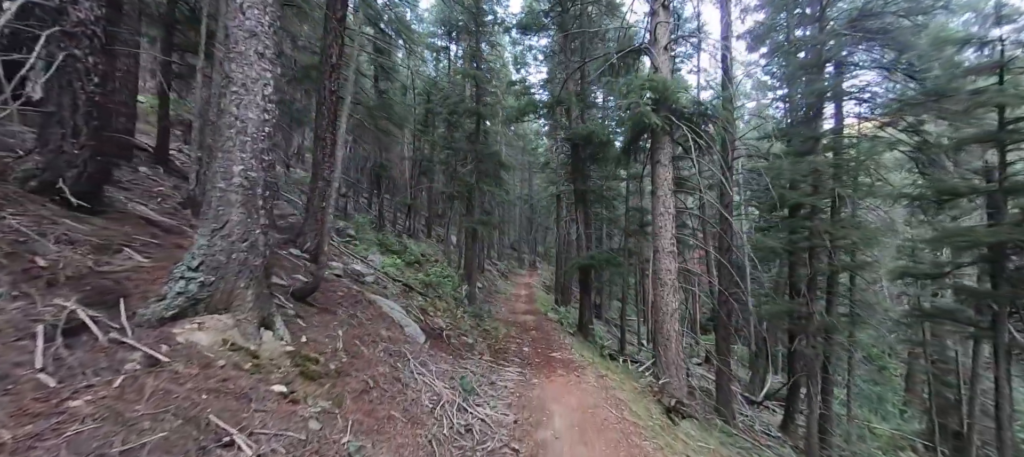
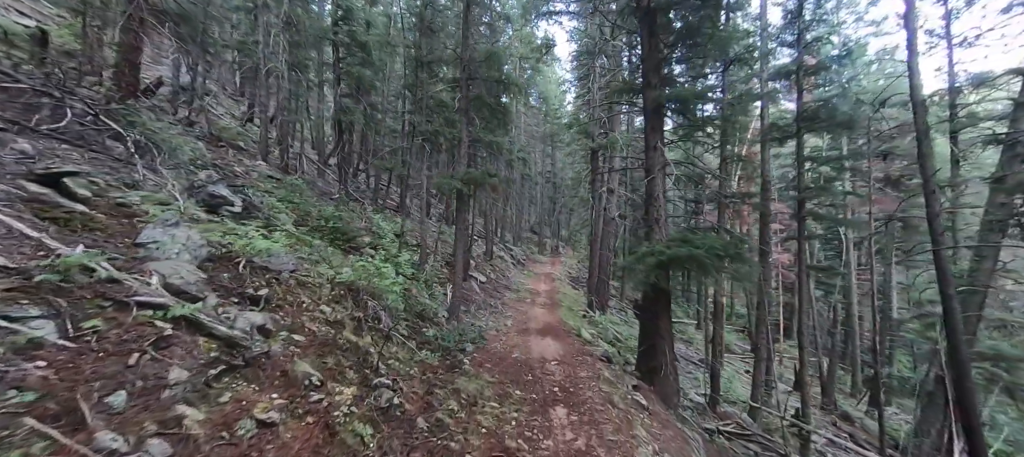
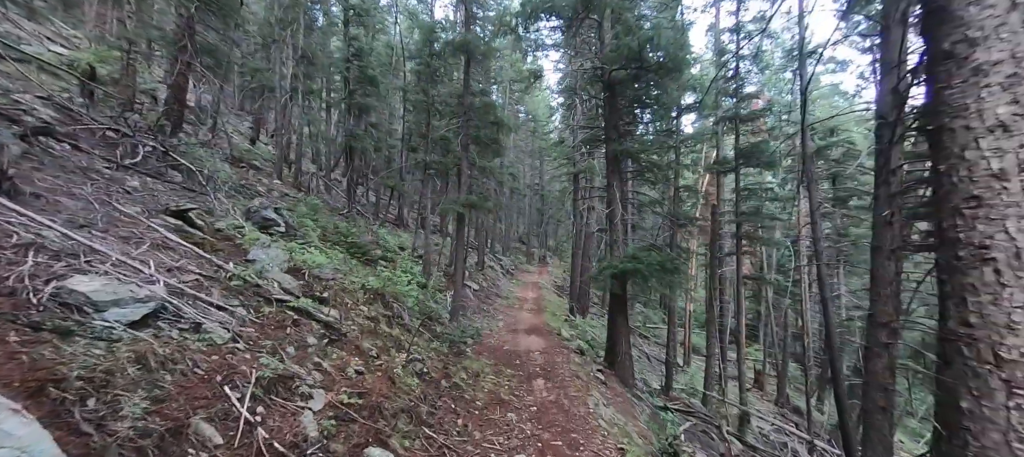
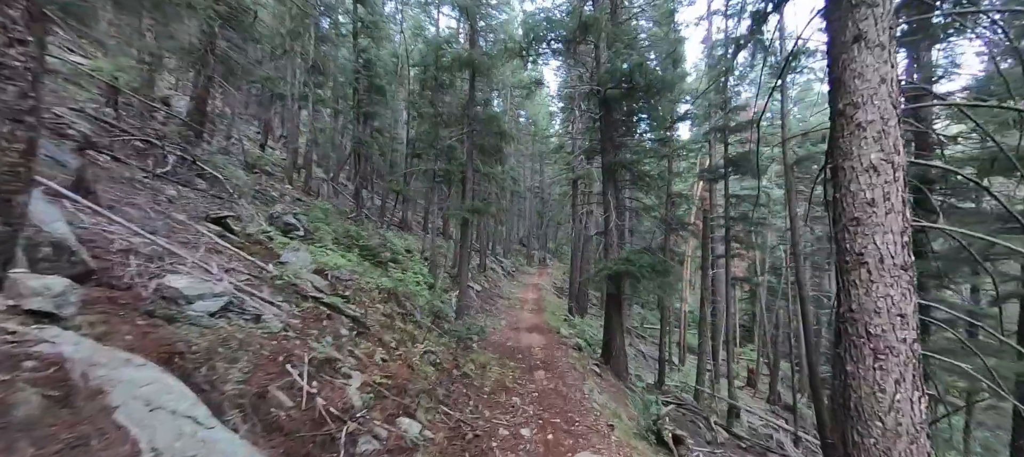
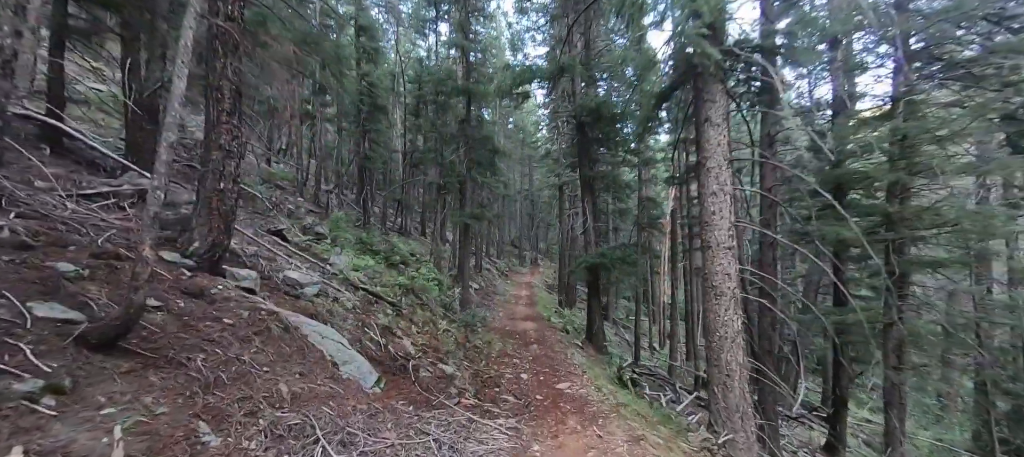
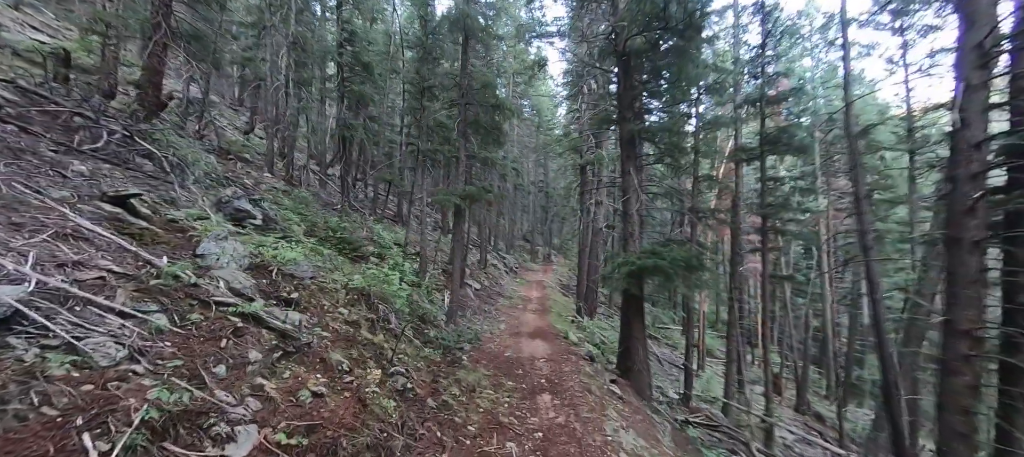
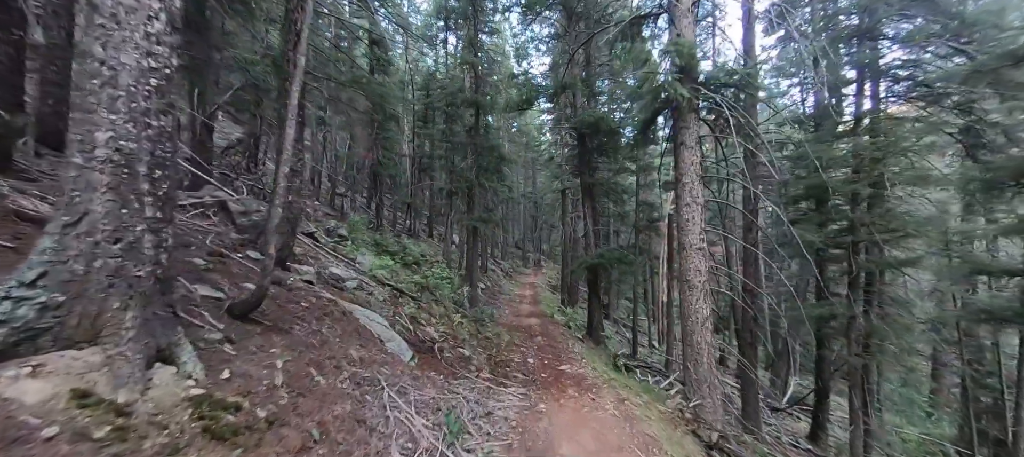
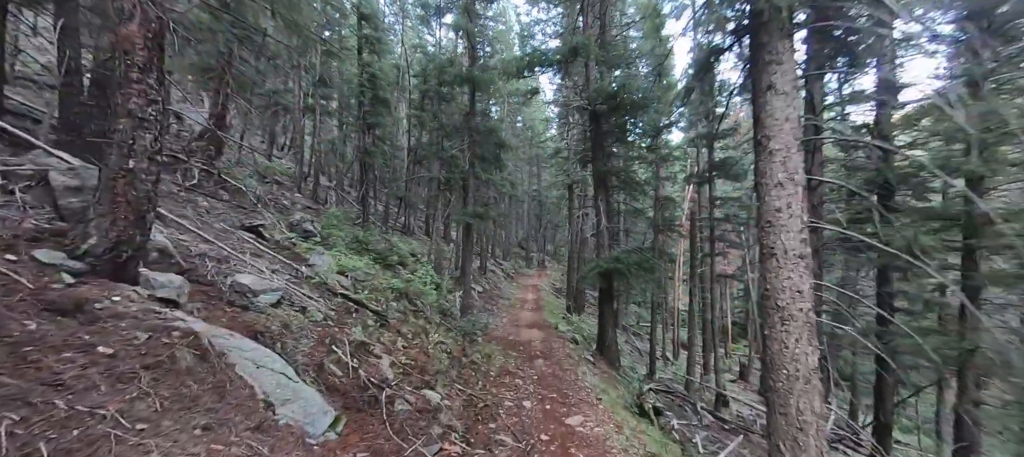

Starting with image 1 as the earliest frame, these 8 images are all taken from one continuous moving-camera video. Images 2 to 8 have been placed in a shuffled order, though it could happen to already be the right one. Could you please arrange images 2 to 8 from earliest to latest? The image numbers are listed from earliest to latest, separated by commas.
7, 5, 8, 4, 3, 6, 2
